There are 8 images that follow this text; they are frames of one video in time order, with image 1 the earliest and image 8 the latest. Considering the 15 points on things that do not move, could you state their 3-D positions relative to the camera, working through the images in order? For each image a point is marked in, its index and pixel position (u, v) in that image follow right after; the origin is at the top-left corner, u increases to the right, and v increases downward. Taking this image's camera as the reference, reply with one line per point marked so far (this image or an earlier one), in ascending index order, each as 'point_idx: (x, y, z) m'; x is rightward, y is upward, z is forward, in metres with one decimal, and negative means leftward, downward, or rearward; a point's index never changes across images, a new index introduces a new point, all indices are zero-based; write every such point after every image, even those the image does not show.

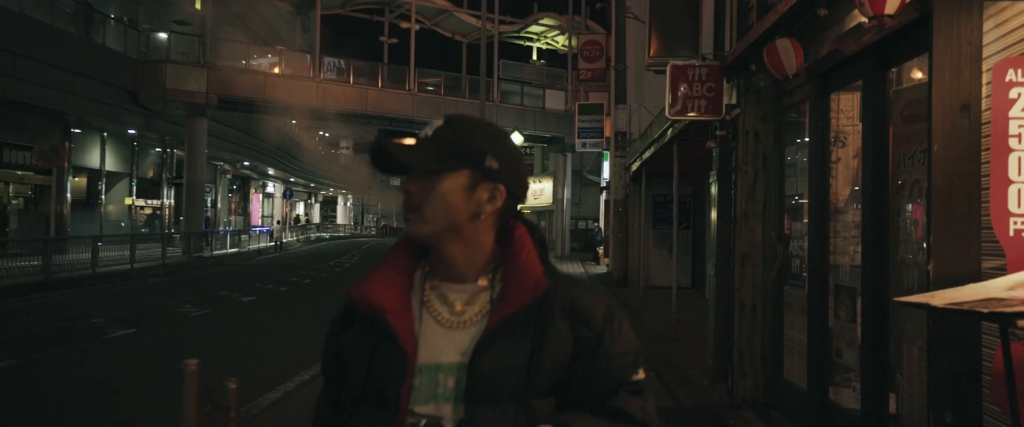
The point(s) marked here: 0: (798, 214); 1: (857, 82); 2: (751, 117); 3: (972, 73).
0: (+2.3, 0.0, +6.0) m
1: (+2.3, +0.9, +4.8) m
2: (+2.2, +0.9, +6.6) m
3: (+2.3, +0.7, +3.6) m
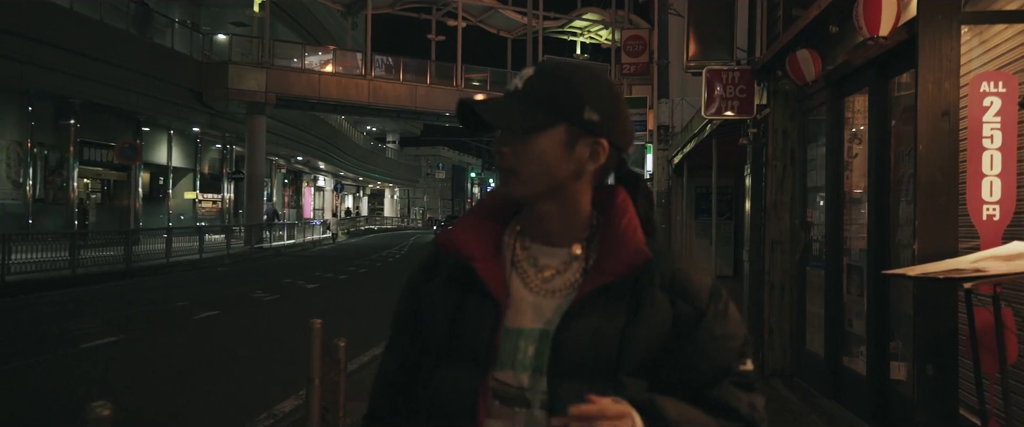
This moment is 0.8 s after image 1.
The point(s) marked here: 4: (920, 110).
0: (+2.8, +0.1, +6.8) m
1: (+2.7, +0.9, +5.6) m
2: (+2.7, +1.0, +7.4) m
3: (+2.6, +0.8, +4.4) m
4: (+2.5, +0.6, +4.4) m
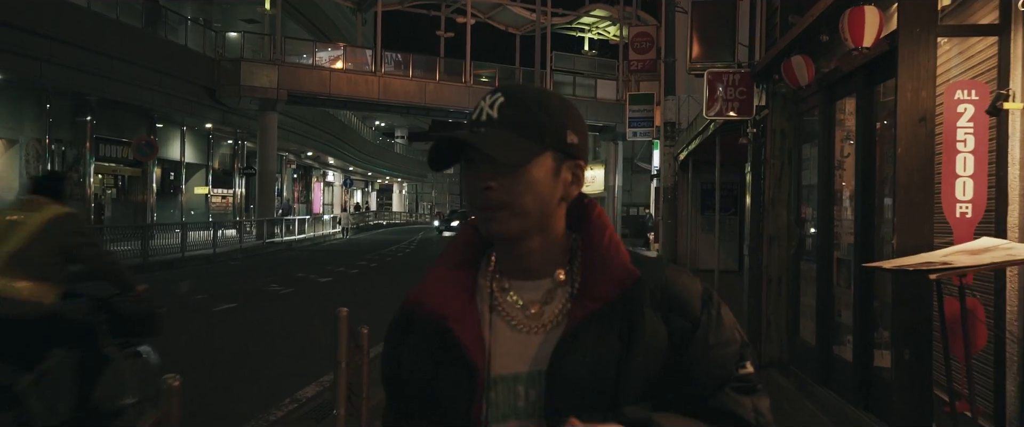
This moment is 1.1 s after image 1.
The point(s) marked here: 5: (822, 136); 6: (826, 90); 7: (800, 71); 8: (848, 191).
0: (+2.9, +0.1, +7.2) m
1: (+2.8, +1.0, +5.9) m
2: (+2.8, +1.0, +7.7) m
3: (+2.7, +0.8, +4.7) m
4: (+2.5, +0.6, +4.7) m
5: (+2.8, +0.7, +6.4) m
6: (+2.7, +1.1, +6.1) m
7: (+2.5, +1.3, +6.4) m
8: (+2.8, +0.2, +6.1) m
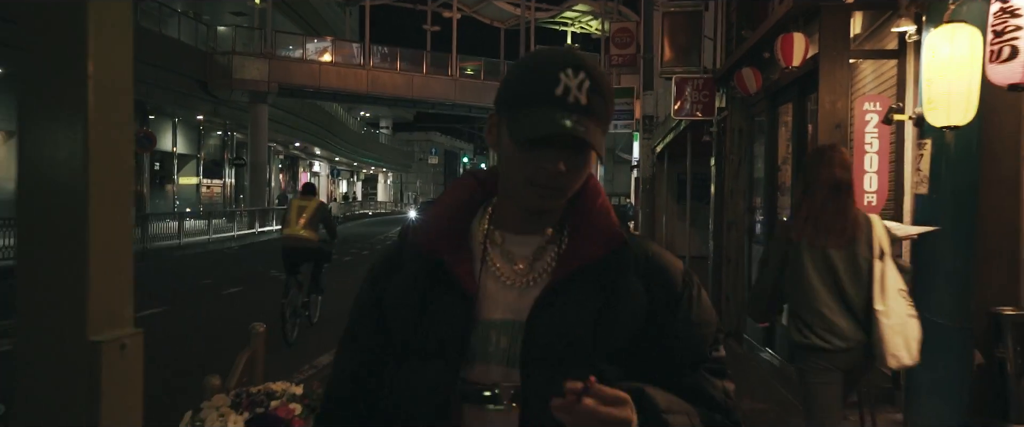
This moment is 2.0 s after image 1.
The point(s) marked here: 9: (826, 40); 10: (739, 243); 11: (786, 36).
0: (+2.8, +0.2, +8.3) m
1: (+2.7, +1.1, +7.1) m
2: (+2.7, +1.2, +8.8) m
3: (+2.7, +0.9, +5.9) m
4: (+2.5, +0.7, +5.9) m
5: (+2.7, +0.8, +7.6) m
6: (+2.6, +1.2, +7.2) m
7: (+2.5, +1.4, +7.5) m
8: (+2.7, +0.3, +7.3) m
9: (+2.5, +1.4, +5.8) m
10: (+2.7, -0.4, +8.7) m
11: (+2.3, +1.5, +6.3) m
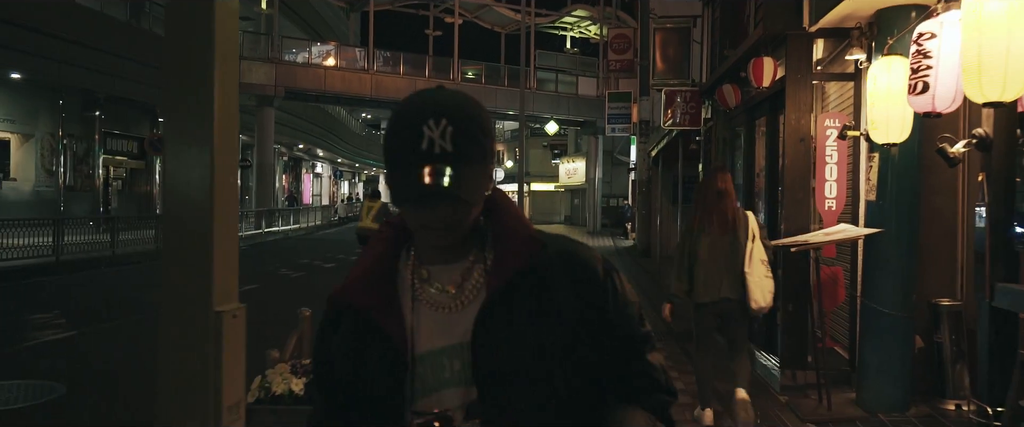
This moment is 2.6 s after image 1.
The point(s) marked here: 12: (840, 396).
0: (+2.8, +0.2, +9.1) m
1: (+2.7, +1.0, +7.9) m
2: (+2.8, +1.1, +9.7) m
3: (+2.7, +0.8, +6.7) m
4: (+2.5, +0.7, +6.7) m
5: (+2.7, +0.8, +8.4) m
6: (+2.7, +1.2, +8.0) m
7: (+2.5, +1.3, +8.4) m
8: (+2.7, +0.3, +8.1) m
9: (+2.6, +1.4, +6.6) m
10: (+2.8, -0.4, +9.6) m
11: (+2.4, +1.5, +7.1) m
12: (+2.8, -1.6, +6.3) m
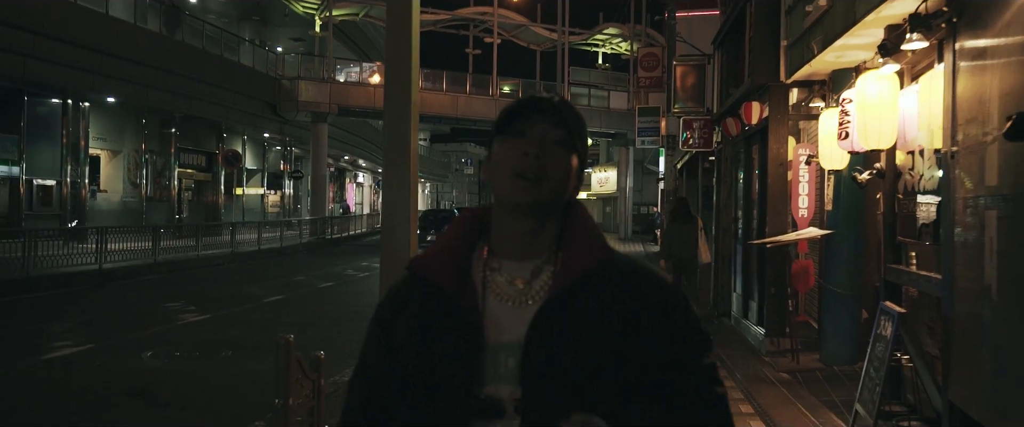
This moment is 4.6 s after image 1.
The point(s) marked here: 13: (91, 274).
0: (+3.5, +0.1, +11.3) m
1: (+3.4, +0.9, +10.1) m
2: (+3.5, +1.0, +11.8) m
3: (+3.3, +0.8, +8.9) m
4: (+3.1, +0.6, +8.9) m
5: (+3.4, +0.7, +10.6) m
6: (+3.3, +1.1, +10.2) m
7: (+3.2, +1.2, +10.6) m
8: (+3.4, +0.2, +10.3) m
9: (+3.2, +1.3, +8.8) m
10: (+3.5, -0.5, +11.7) m
11: (+3.0, +1.4, +9.3) m
12: (+3.4, -1.7, +8.5) m
13: (-10.6, -1.5, +18.3) m
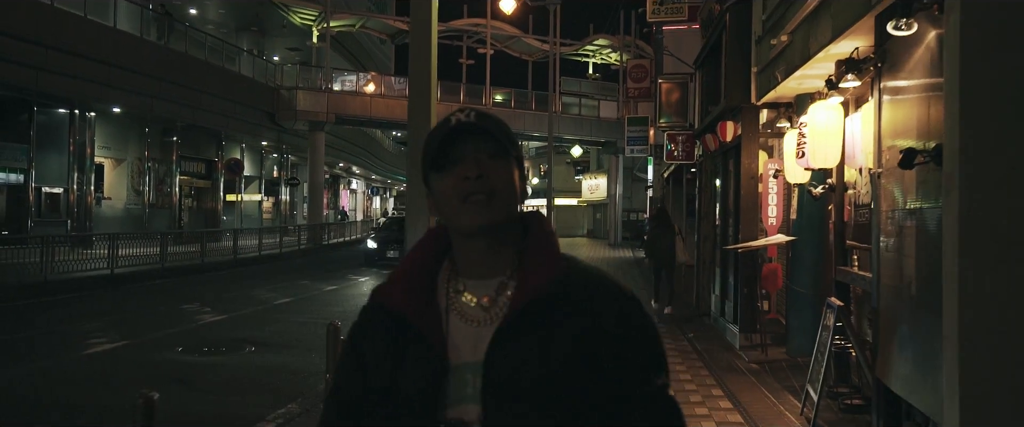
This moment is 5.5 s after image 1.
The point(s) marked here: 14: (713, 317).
0: (+3.5, 0.0, +12.3) m
1: (+3.4, +0.8, +11.1) m
2: (+3.4, +0.9, +12.8) m
3: (+3.3, +0.7, +9.9) m
4: (+3.1, +0.5, +9.9) m
5: (+3.3, +0.6, +11.6) m
6: (+3.3, +1.0, +11.2) m
7: (+3.1, +1.1, +11.6) m
8: (+3.4, 0.0, +11.3) m
9: (+3.2, +1.2, +9.8) m
10: (+3.5, -0.7, +12.7) m
11: (+3.0, +1.3, +10.3) m
12: (+3.4, -1.8, +9.5) m
13: (-10.7, -1.7, +19.1) m
14: (+3.4, -1.6, +11.8) m
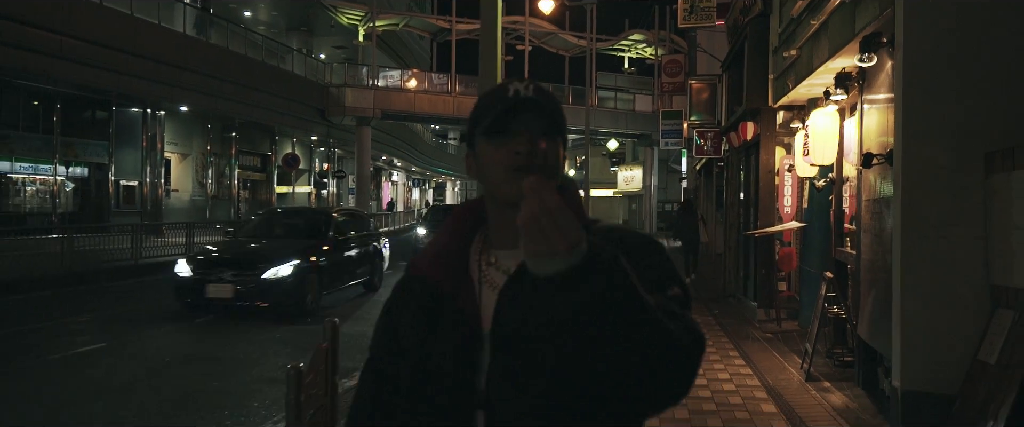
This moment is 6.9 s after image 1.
0: (+4.3, +0.2, +13.6) m
1: (+4.1, +1.0, +12.4) m
2: (+4.3, +1.1, +14.2) m
3: (+4.0, +0.8, +11.2) m
4: (+3.8, +0.7, +11.2) m
5: (+4.1, +0.7, +12.9) m
6: (+4.1, +1.1, +12.5) m
7: (+3.9, +1.3, +12.9) m
8: (+4.1, +0.2, +12.6) m
9: (+3.9, +1.3, +11.2) m
10: (+4.3, -0.5, +14.0) m
11: (+3.7, +1.5, +11.6) m
12: (+4.1, -1.6, +10.8) m
13: (-9.6, -1.4, +21.1) m
14: (+4.2, -1.4, +13.2) m
